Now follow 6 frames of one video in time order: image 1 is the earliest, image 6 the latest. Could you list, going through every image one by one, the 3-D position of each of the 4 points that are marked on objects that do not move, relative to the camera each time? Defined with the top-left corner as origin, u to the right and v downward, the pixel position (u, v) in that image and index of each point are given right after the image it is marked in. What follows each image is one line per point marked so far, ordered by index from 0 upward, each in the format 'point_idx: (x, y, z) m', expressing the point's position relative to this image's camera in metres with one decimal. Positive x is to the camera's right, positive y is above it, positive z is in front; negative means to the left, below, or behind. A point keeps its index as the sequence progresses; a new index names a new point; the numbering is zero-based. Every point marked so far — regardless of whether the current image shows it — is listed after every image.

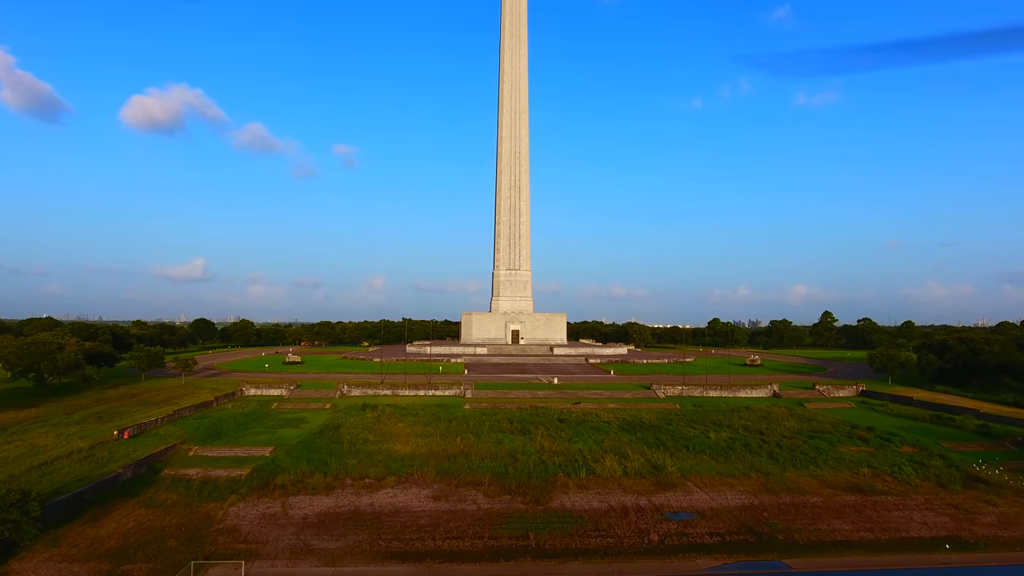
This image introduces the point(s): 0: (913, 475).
0: (+11.1, -5.2, +18.0) m
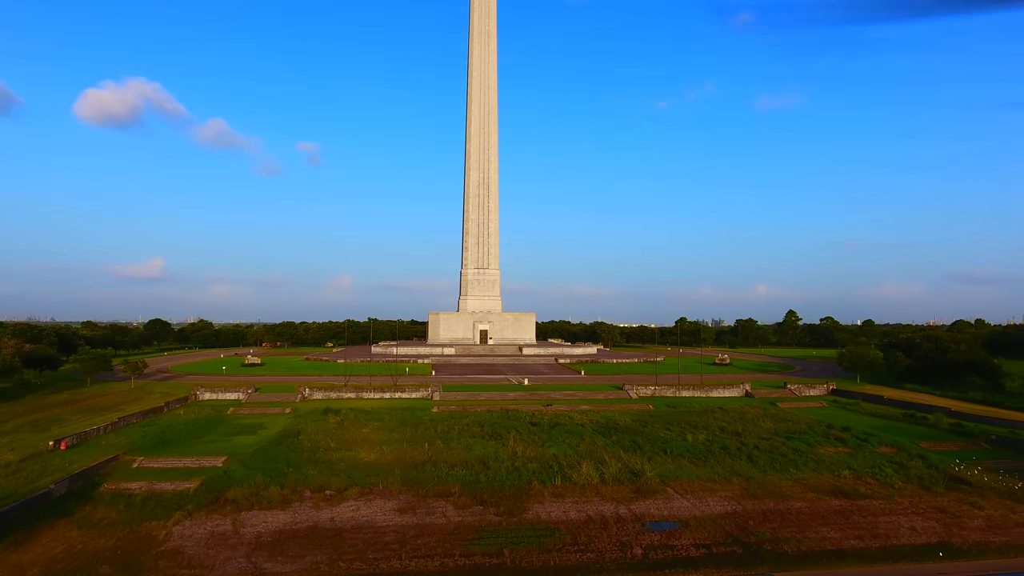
0: (+10.3, -5.1, +17.6) m
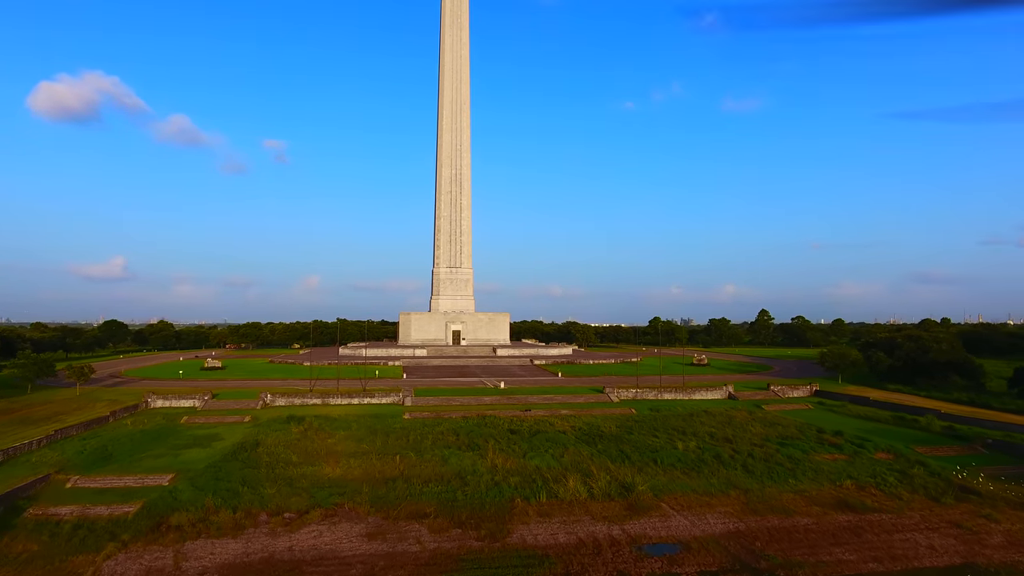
0: (+9.8, -5.0, +16.5) m
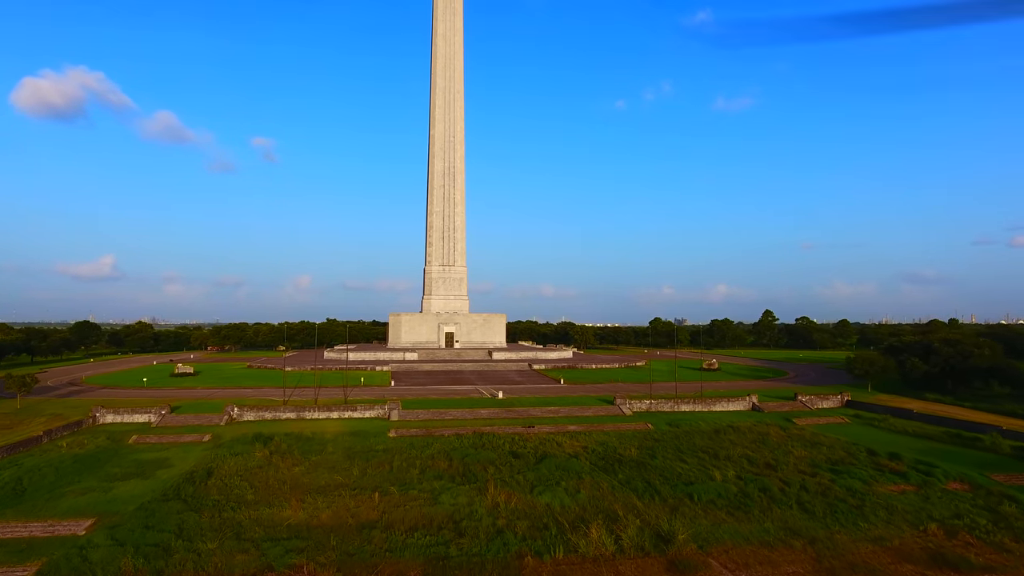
0: (+10.0, -5.0, +13.3) m
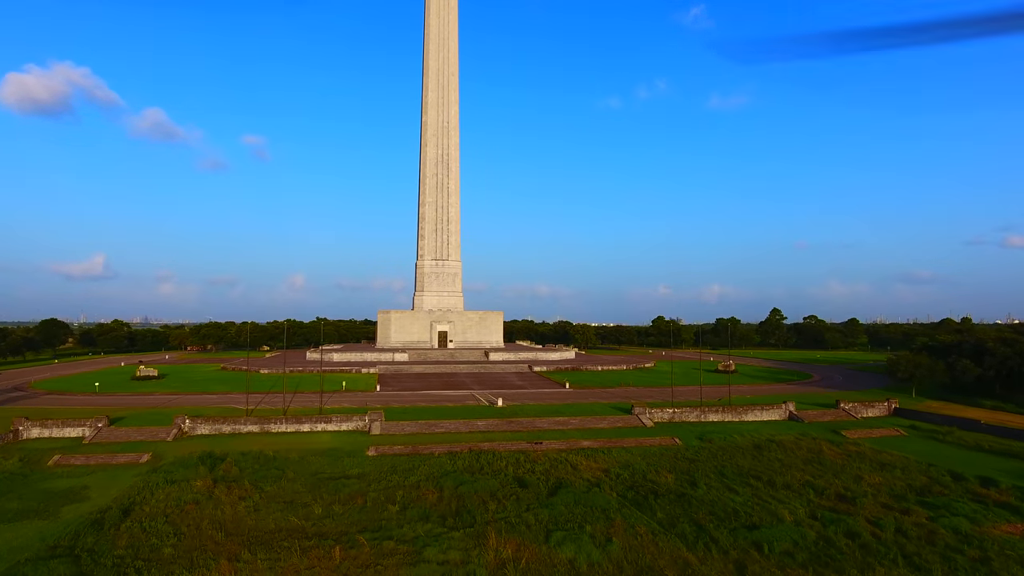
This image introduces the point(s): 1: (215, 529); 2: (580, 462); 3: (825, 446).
0: (+10.2, -4.7, +9.7) m
1: (-5.5, -4.4, +12.1) m
2: (+1.8, -4.6, +17.3) m
3: (+9.5, -4.7, +19.8) m
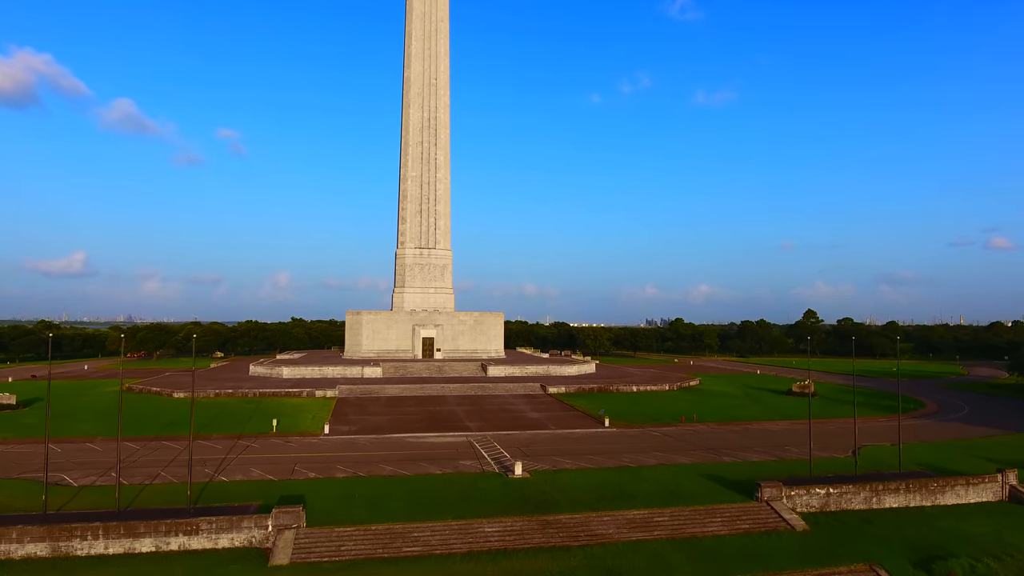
0: (+11.0, -4.5, -0.5) m
1: (-4.7, -4.1, +1.6) m
2: (+2.5, -4.3, +7.0) m
3: (+10.2, -4.5, +9.6) m
